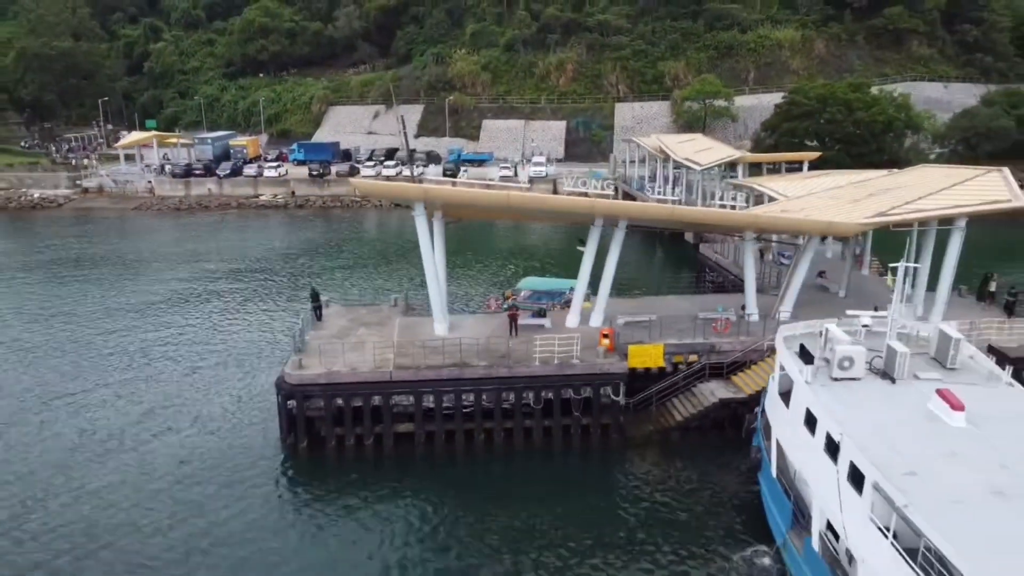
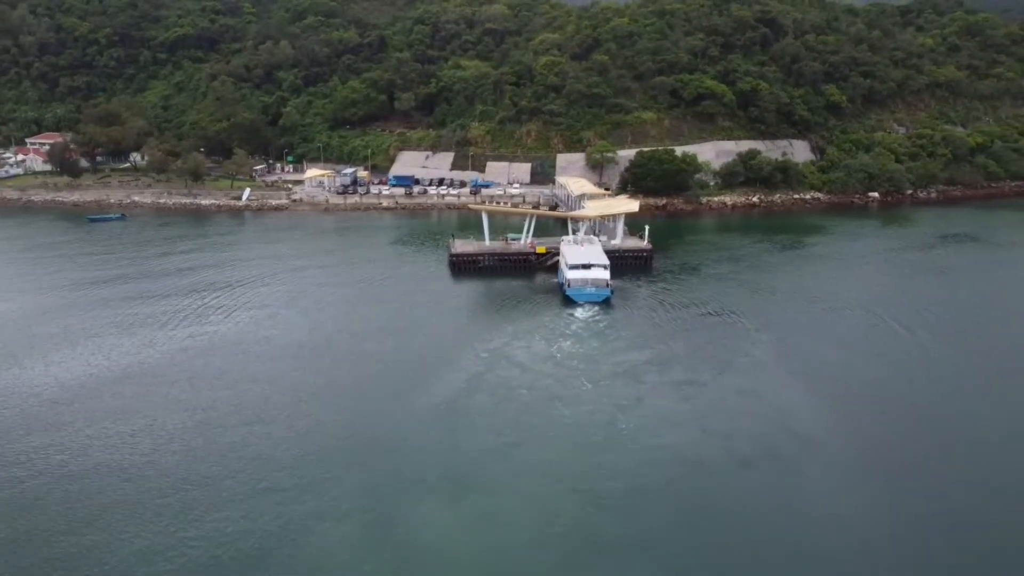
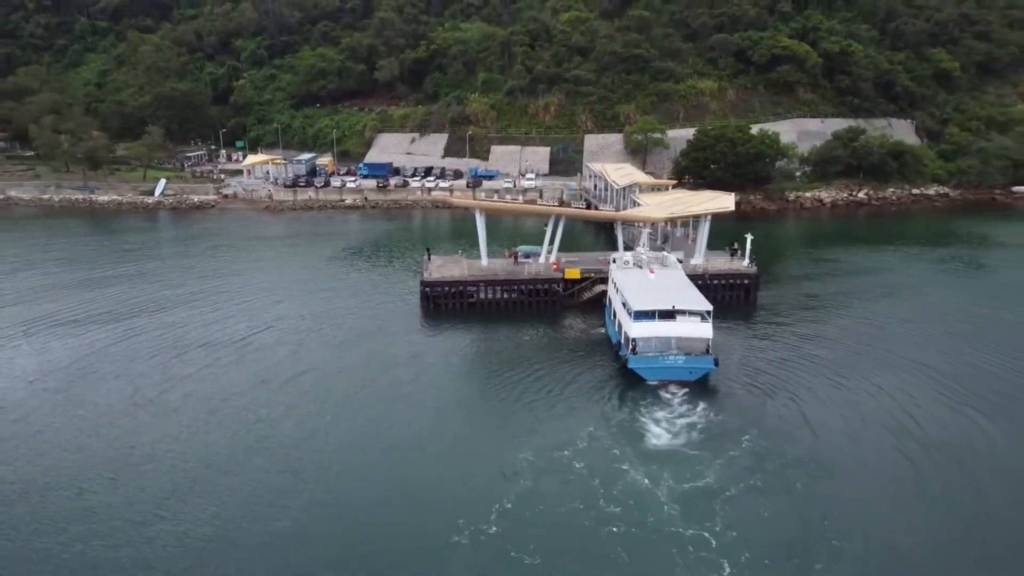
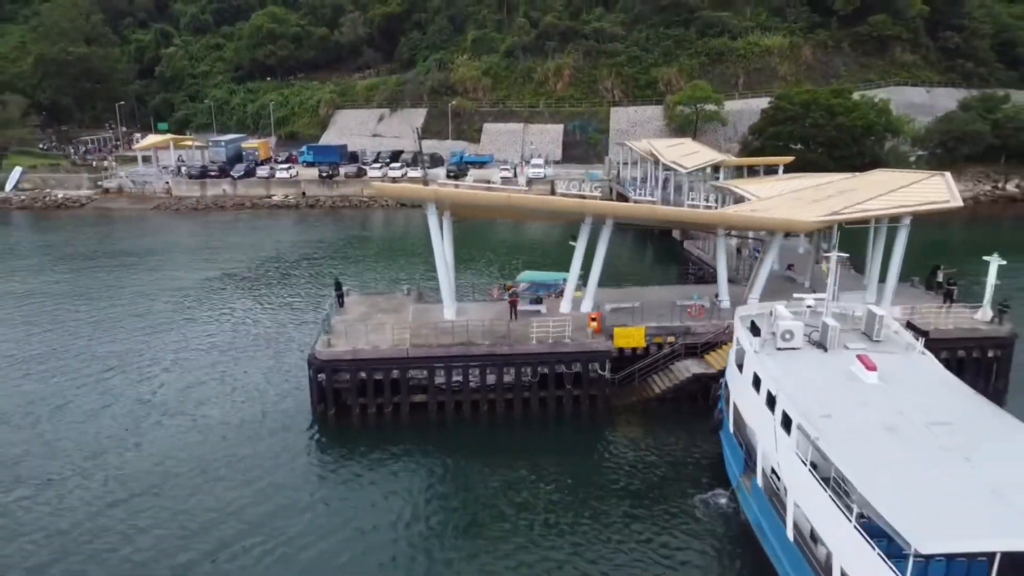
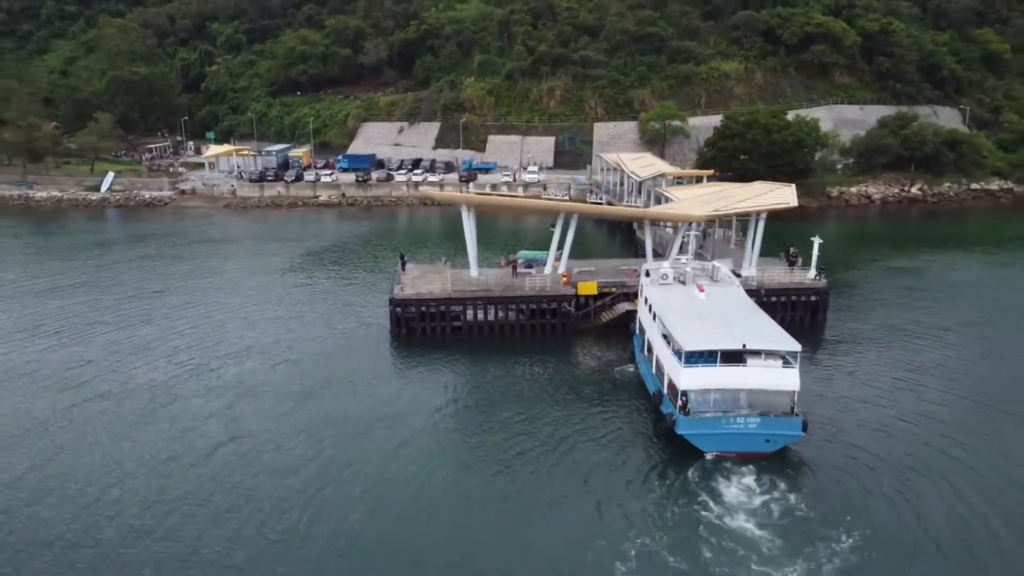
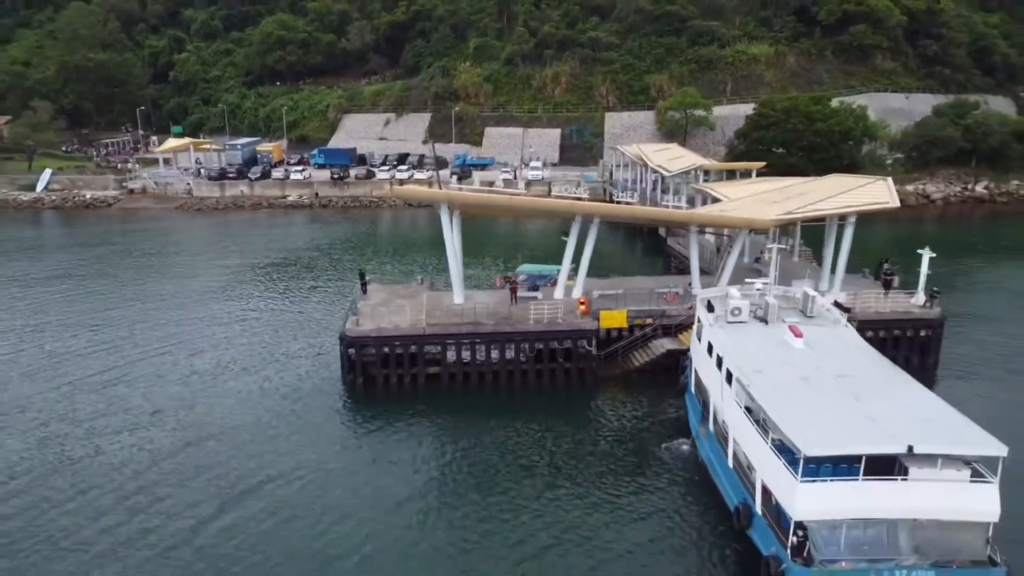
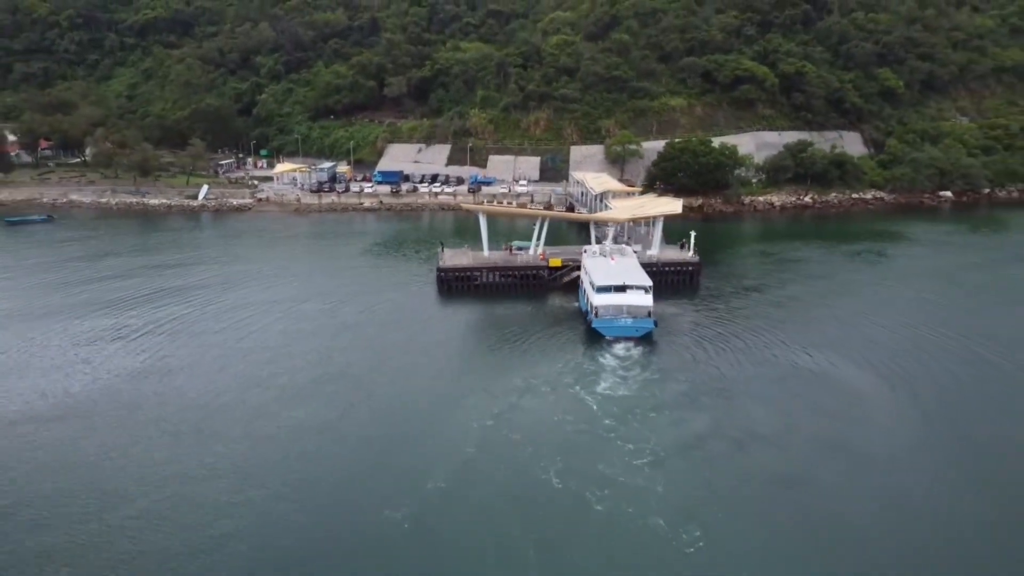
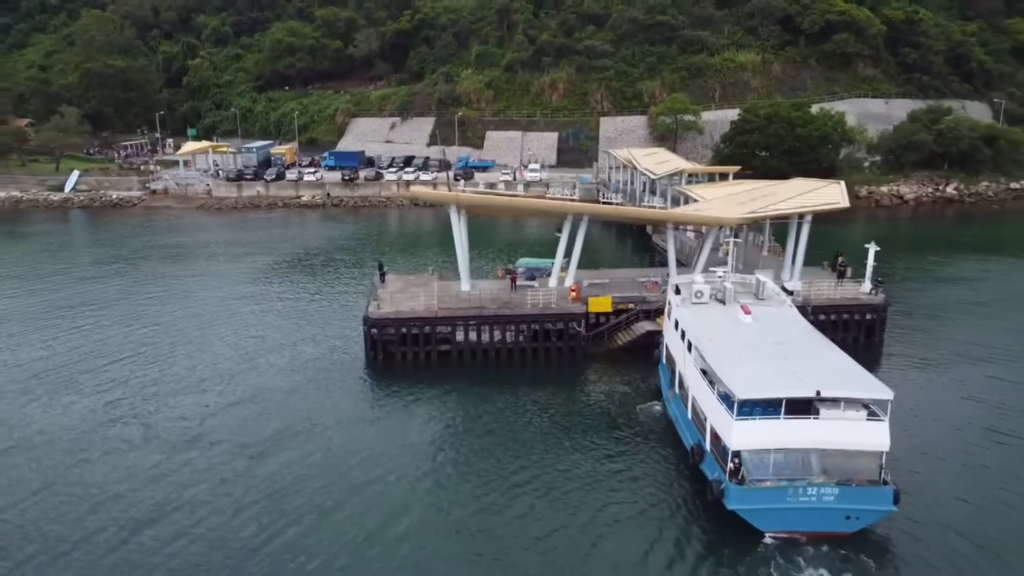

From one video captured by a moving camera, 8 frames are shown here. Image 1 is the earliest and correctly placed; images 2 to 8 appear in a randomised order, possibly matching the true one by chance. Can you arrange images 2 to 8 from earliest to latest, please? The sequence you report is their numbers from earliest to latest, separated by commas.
4, 6, 8, 5, 3, 7, 2
